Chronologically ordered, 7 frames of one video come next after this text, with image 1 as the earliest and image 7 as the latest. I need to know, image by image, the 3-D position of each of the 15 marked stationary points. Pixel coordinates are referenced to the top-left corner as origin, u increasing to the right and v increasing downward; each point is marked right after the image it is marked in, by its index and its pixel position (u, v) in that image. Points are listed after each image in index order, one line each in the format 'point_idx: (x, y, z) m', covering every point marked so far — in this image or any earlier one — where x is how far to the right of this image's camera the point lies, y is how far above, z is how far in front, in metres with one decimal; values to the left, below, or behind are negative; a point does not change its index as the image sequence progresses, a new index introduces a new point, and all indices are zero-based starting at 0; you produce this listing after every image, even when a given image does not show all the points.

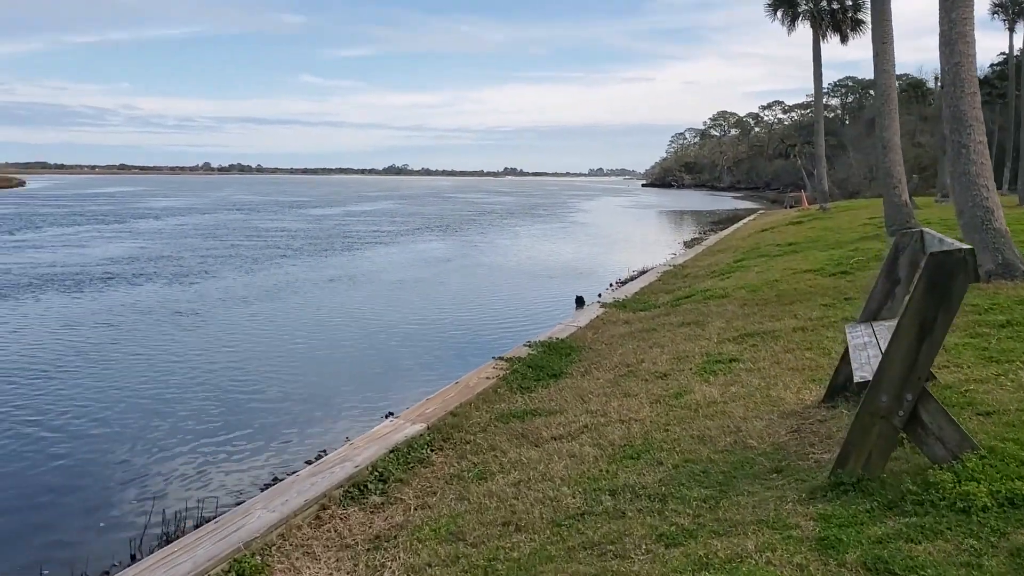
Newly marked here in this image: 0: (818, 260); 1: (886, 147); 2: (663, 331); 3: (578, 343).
0: (+4.7, +0.4, +14.4) m
1: (+7.0, +2.6, +17.7) m
2: (+1.6, -0.5, +10.1) m
3: (+0.7, -0.6, +10.5) m
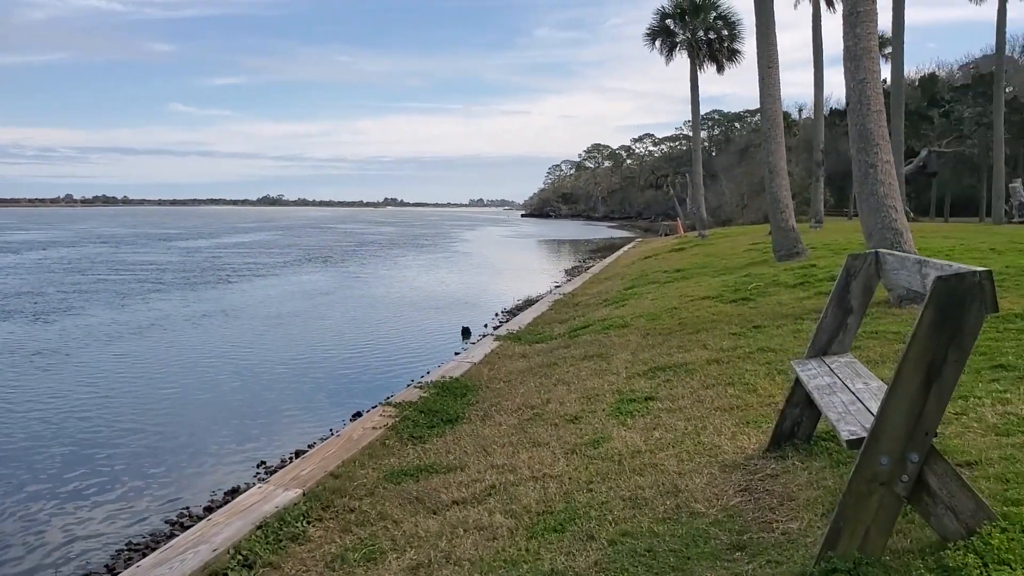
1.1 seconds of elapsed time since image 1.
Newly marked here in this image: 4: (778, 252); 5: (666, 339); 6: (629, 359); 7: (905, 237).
0: (+3.0, 0.0, +13.9) m
1: (+4.9, +2.2, +17.5) m
2: (+0.5, -0.8, +9.3) m
3: (-0.4, -1.0, +9.5) m
4: (+4.9, +0.7, +17.3) m
5: (+1.6, -0.5, +9.5) m
6: (+1.1, -0.7, +8.7) m
7: (+3.9, +0.5, +9.4) m
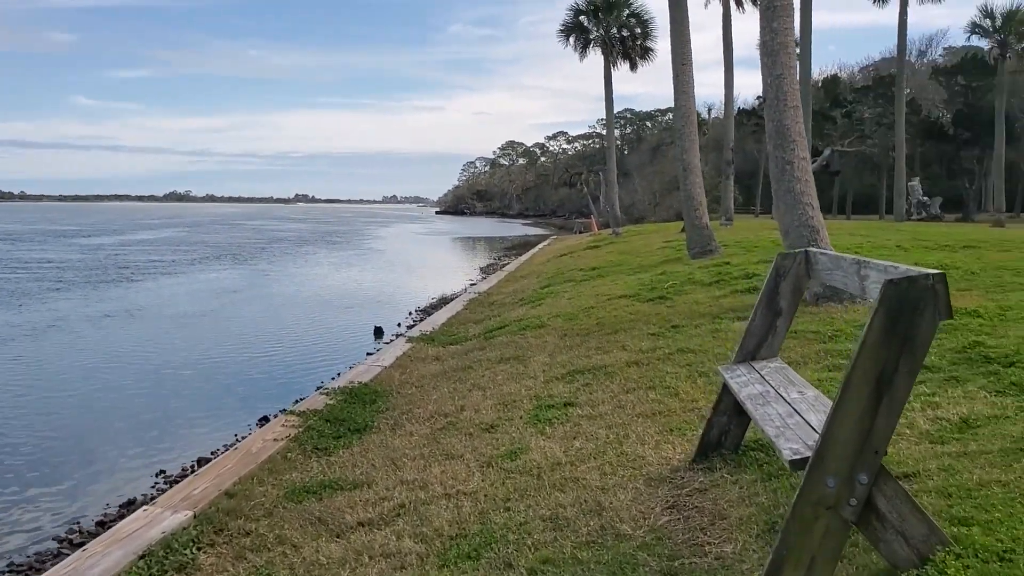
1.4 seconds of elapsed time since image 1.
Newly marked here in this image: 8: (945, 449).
0: (+1.7, +0.1, +13.7) m
1: (+3.3, +2.2, +17.5) m
2: (-0.3, -0.8, +8.9) m
3: (-1.2, -1.0, +9.0) m
4: (+3.3, +0.7, +17.2) m
5: (+0.7, -0.5, +9.2) m
6: (+0.3, -0.7, +8.4) m
7: (+3.1, +0.5, +9.4) m
8: (+1.9, -0.7, +4.2) m
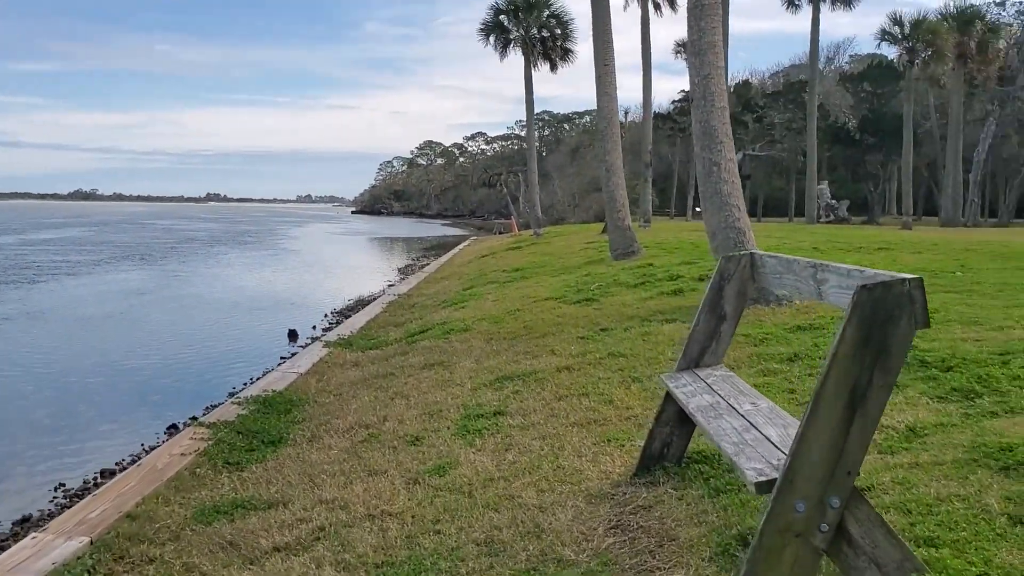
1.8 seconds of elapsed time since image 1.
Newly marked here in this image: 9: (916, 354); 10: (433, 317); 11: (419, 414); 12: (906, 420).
0: (+0.6, 0.0, +13.5) m
1: (+1.8, +2.2, +17.4) m
2: (-1.0, -0.8, +8.5) m
3: (-1.9, -1.0, +8.6) m
4: (+1.9, +0.7, +17.1) m
5: (0.0, -0.5, +8.9) m
6: (-0.3, -0.7, +8.0) m
7: (+2.3, +0.5, +9.3) m
8: (+1.7, -0.7, +4.0) m
9: (+2.6, -0.4, +6.0) m
10: (-1.1, -0.4, +13.0) m
11: (-0.7, -0.9, +6.7) m
12: (+1.9, -0.6, +4.6) m
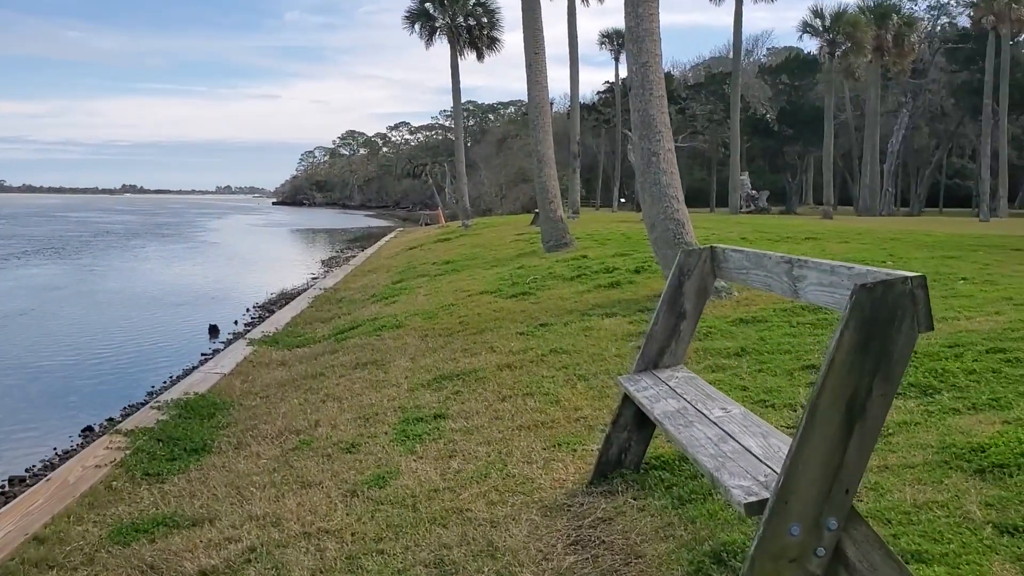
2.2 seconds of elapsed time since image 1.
0: (-0.3, +0.1, +13.2) m
1: (+0.5, +2.3, +17.1) m
2: (-1.6, -0.8, +8.1) m
3: (-2.5, -1.0, +8.1) m
4: (+0.6, +0.8, +16.9) m
5: (-0.6, -0.5, +8.6) m
6: (-0.9, -0.6, +7.7) m
7: (+1.7, +0.6, +9.1) m
8: (+1.4, -0.7, +3.9) m
9: (+2.2, -0.4, +5.9) m
10: (-2.0, -0.3, +12.6) m
11: (-1.1, -0.9, +6.3) m
12: (+1.7, -0.6, +4.4) m
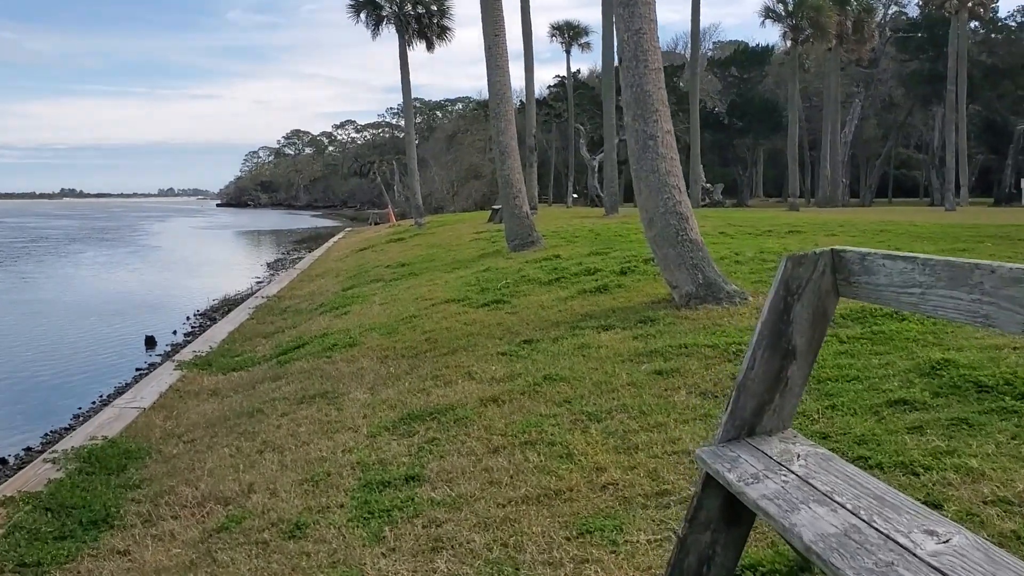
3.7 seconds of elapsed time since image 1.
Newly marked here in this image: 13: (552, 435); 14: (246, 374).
0: (-0.7, +0.1, +11.7) m
1: (-0.2, +2.3, +15.7) m
2: (-1.7, -0.9, +6.6) m
3: (-2.6, -1.1, +6.5) m
4: (0.0, +0.8, +15.5) m
5: (-0.8, -0.6, +7.1) m
6: (-1.0, -0.8, +6.2) m
7: (+1.5, +0.5, +7.8) m
8: (+1.5, -0.8, +2.5) m
9: (+2.2, -0.4, +4.6) m
10: (-2.4, -0.4, +11.1) m
11: (-1.1, -1.0, +4.8) m
12: (+1.7, -0.7, +3.1) m
13: (+0.2, -0.7, +4.8) m
14: (-2.5, -0.8, +8.8) m
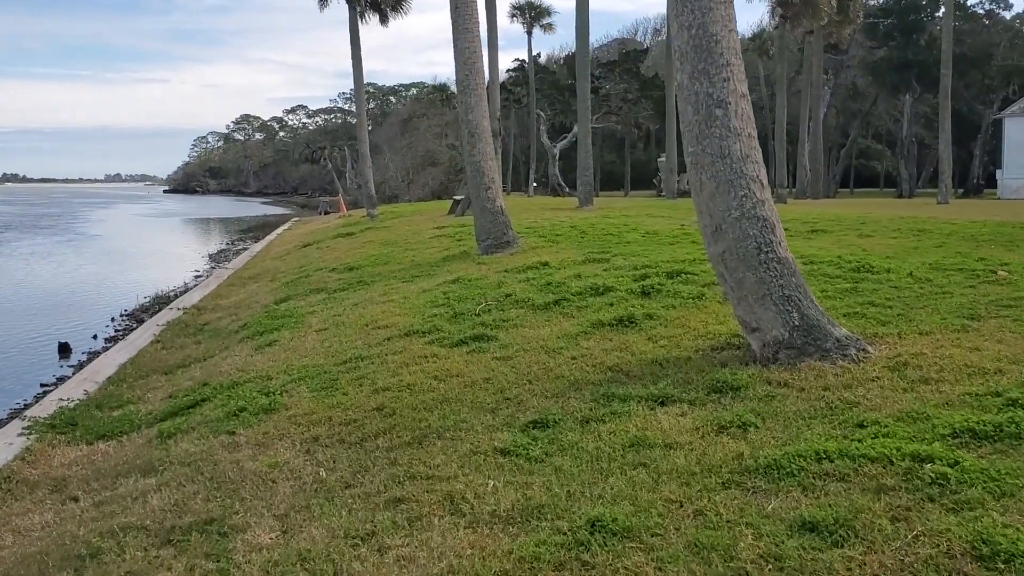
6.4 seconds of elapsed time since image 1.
0: (-0.9, -0.1, +9.0) m
1: (-0.6, +2.1, +13.0) m
2: (-1.6, -1.1, +3.9) m
3: (-2.5, -1.4, +3.8) m
4: (-0.4, +0.6, +12.8) m
5: (-0.7, -0.8, +4.4) m
6: (-0.9, -1.0, +3.5) m
7: (+1.5, +0.3, +5.2) m
8: (+1.8, -1.1, 0.0) m
9: (+2.3, -0.7, +2.1) m
10: (-2.6, -0.6, +8.3) m
11: (-1.0, -1.3, +2.1) m
12: (+2.0, -1.0, +0.6) m
13: (+0.3, -1.0, +2.1) m
14: (-2.6, -1.0, +6.1) m
